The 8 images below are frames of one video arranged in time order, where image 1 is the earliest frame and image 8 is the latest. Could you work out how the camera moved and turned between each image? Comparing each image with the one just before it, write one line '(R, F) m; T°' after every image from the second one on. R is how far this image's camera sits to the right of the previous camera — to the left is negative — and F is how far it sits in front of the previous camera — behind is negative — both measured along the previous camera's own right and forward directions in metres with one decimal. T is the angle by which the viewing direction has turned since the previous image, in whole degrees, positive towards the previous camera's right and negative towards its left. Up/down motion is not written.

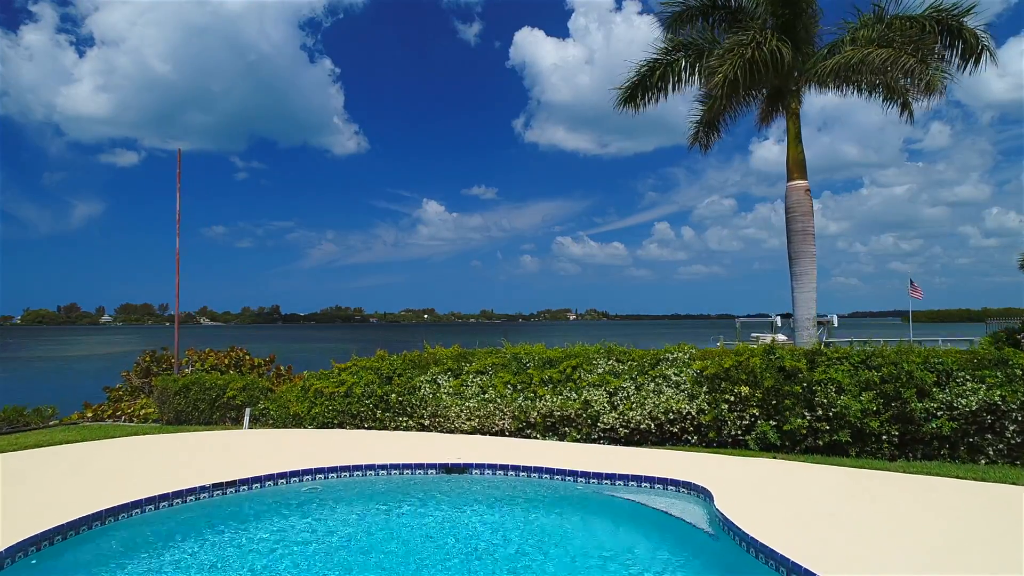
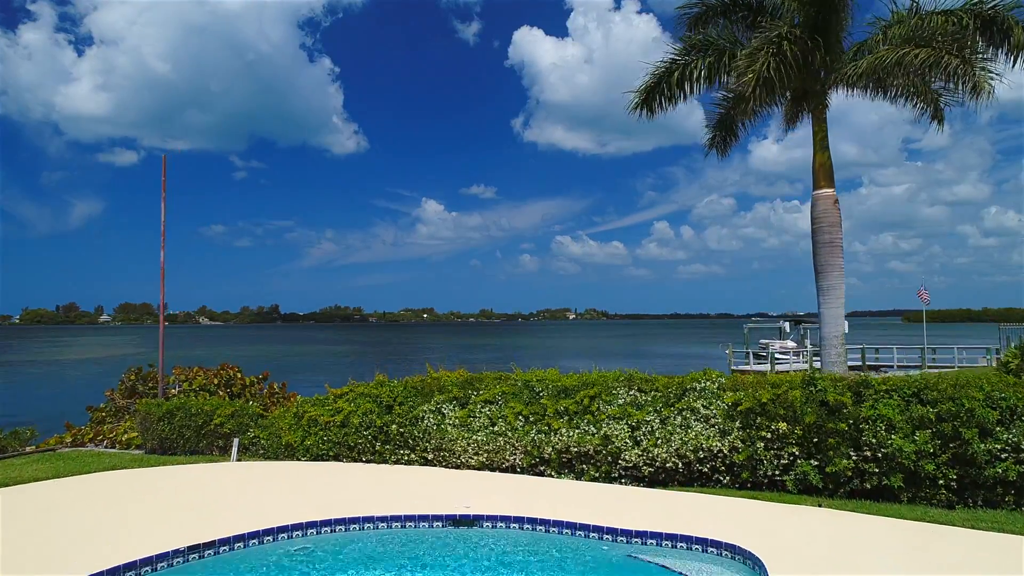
(-0.2, +0.8) m; 0°
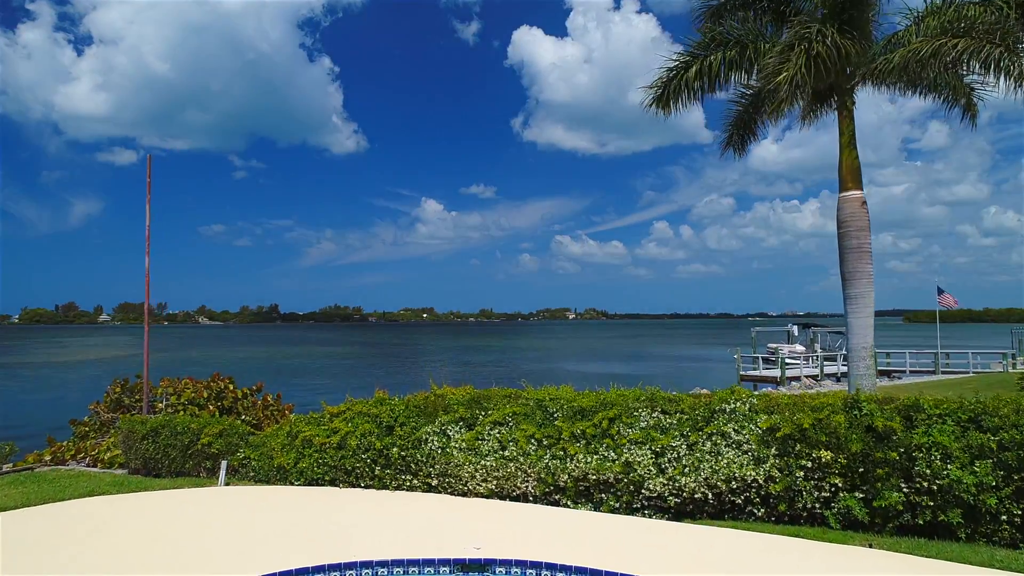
(-0.1, +0.7) m; 0°
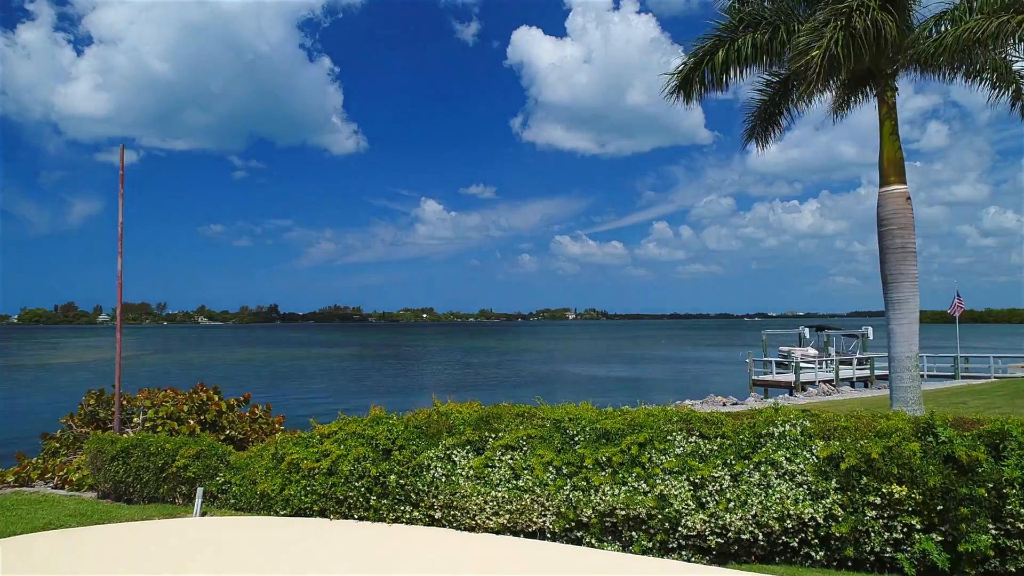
(-0.2, +1.0) m; 0°
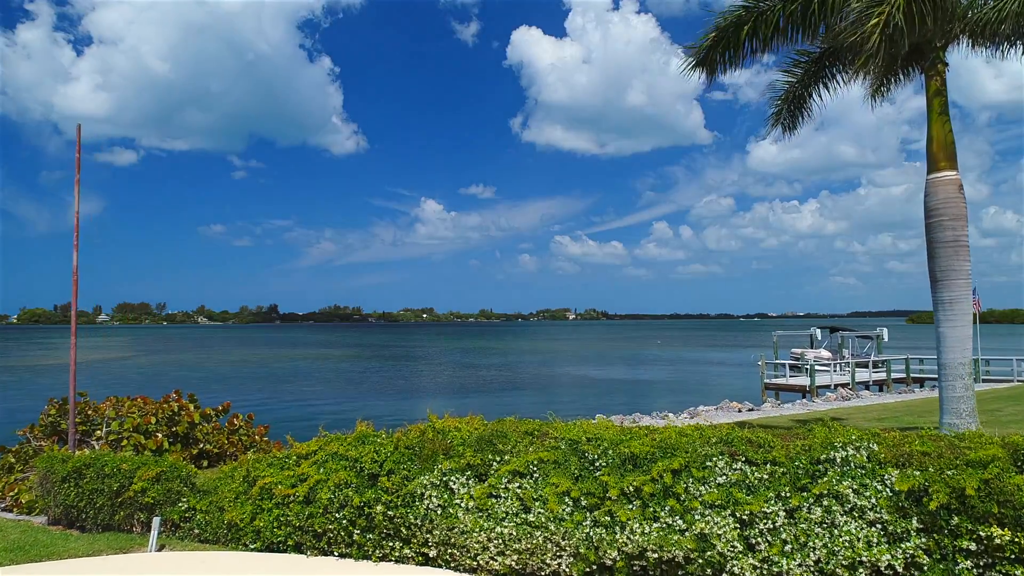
(-0.1, +1.0) m; 0°
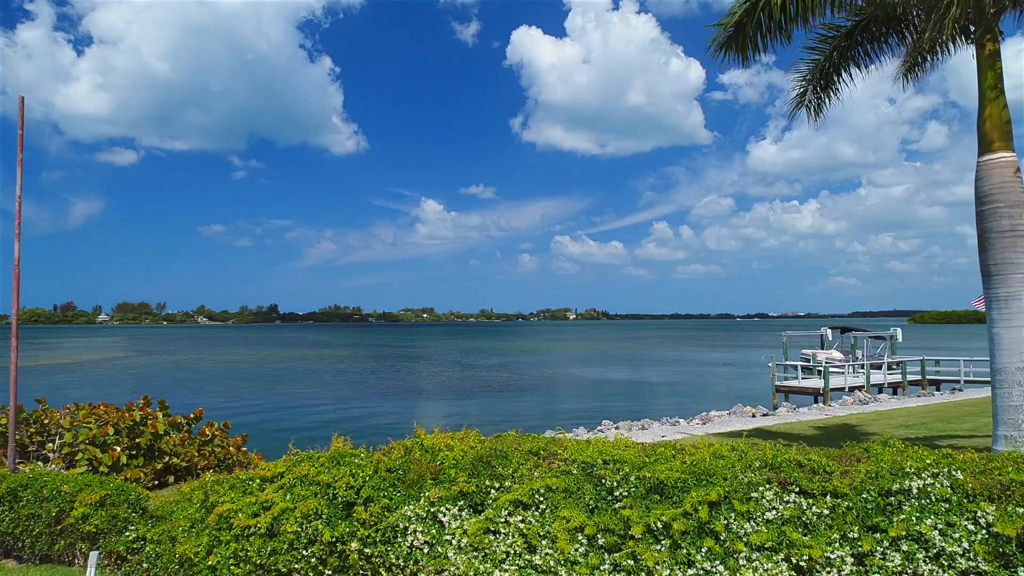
(0.0, +1.0) m; 0°
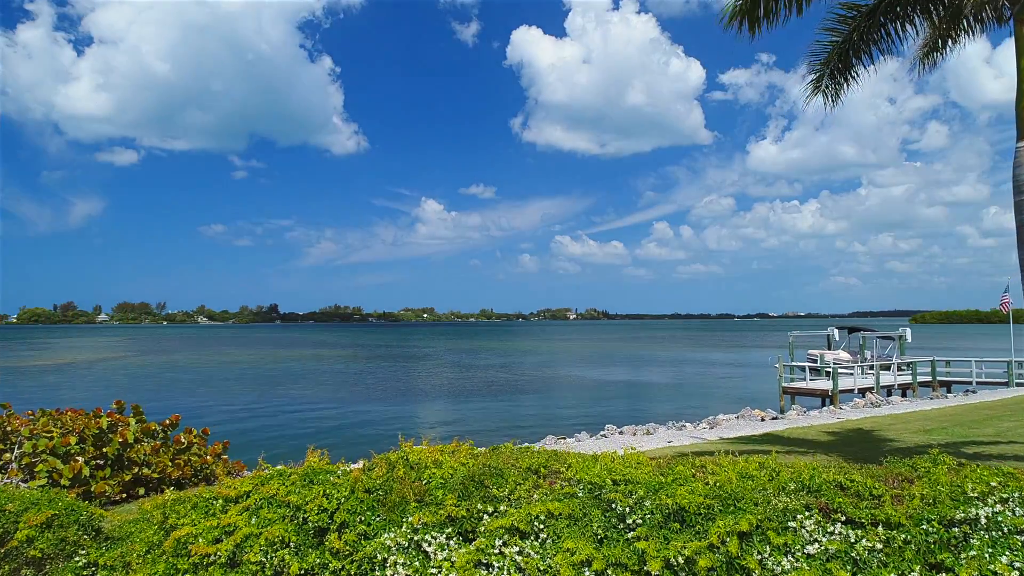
(0.0, +0.7) m; 0°
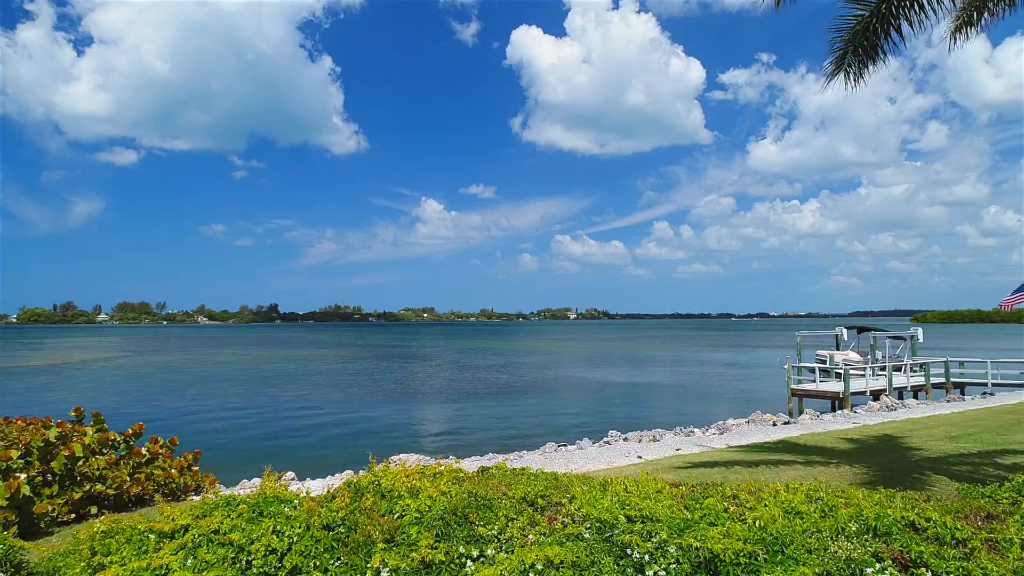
(+0.1, +0.8) m; 0°
